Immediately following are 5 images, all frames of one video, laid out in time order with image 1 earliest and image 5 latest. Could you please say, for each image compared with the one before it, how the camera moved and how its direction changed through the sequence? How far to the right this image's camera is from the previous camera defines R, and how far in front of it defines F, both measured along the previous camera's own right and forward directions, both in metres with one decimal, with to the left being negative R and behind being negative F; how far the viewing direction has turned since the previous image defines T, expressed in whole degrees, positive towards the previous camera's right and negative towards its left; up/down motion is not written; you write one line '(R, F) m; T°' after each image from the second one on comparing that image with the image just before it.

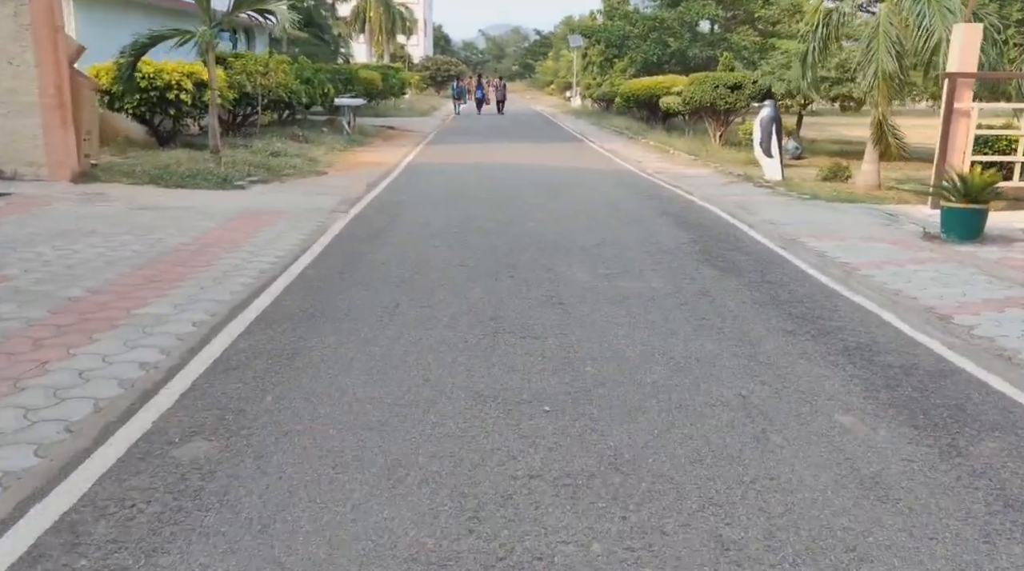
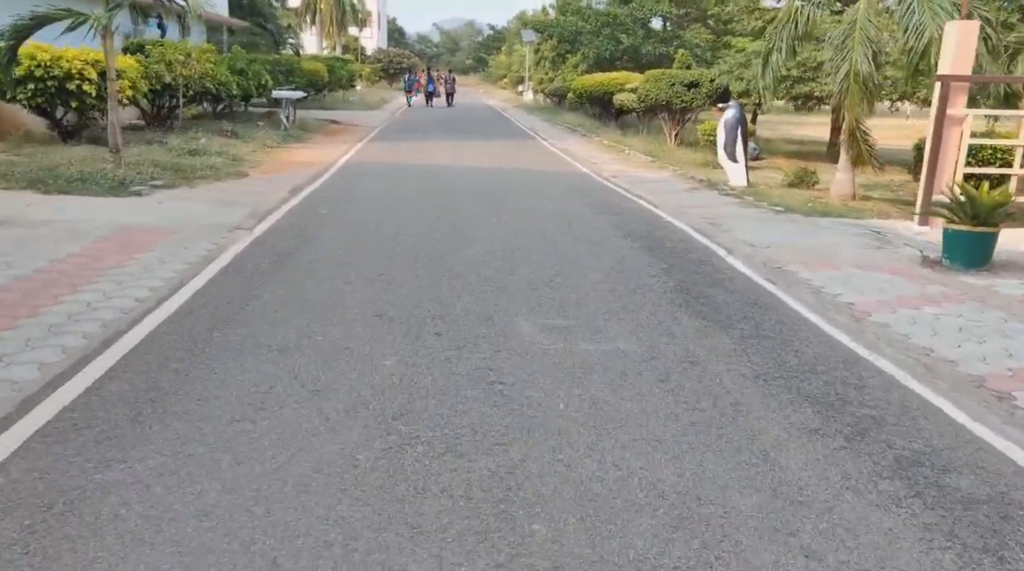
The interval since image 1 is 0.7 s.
(+0.1, +1.3) m; +3°
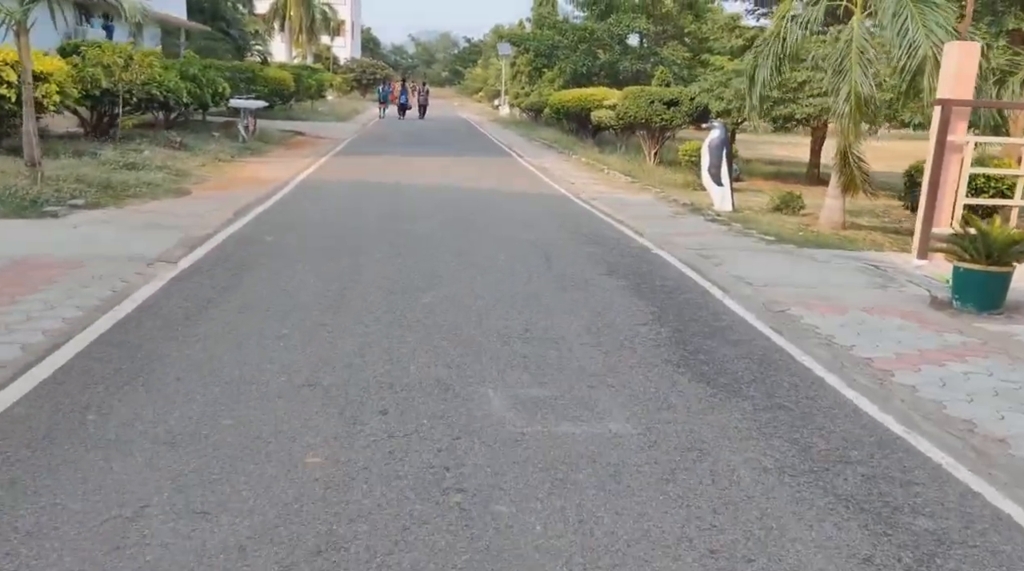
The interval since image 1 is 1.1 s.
(0.0, +0.8) m; +2°
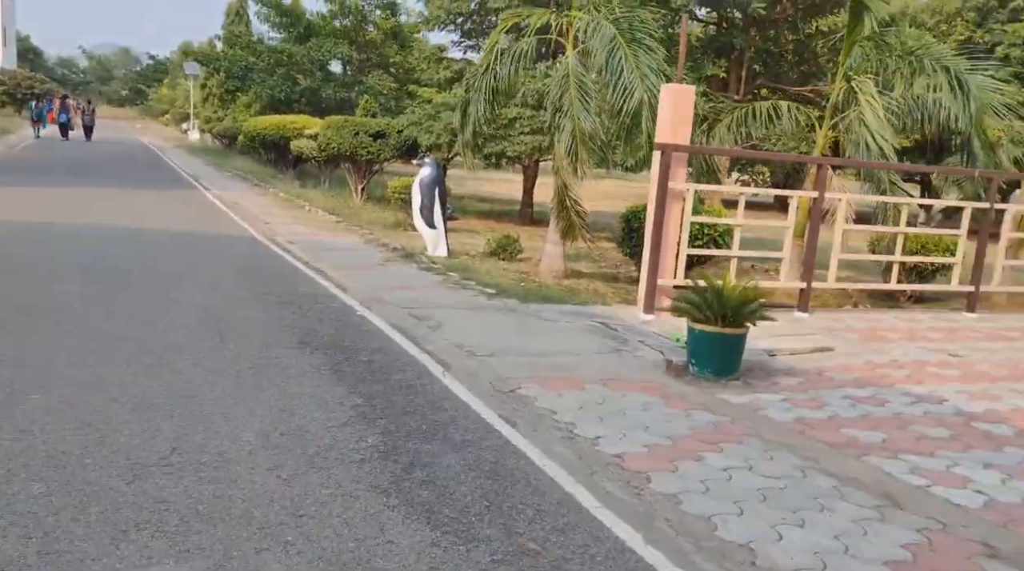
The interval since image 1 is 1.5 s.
(+0.2, +1.1) m; +18°
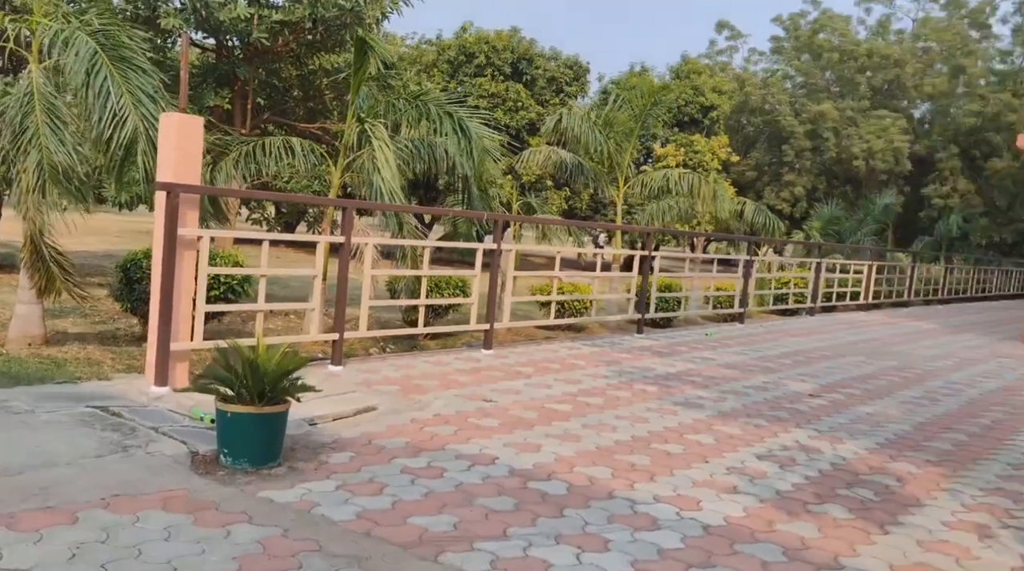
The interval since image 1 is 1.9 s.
(+0.1, +0.8) m; +31°
